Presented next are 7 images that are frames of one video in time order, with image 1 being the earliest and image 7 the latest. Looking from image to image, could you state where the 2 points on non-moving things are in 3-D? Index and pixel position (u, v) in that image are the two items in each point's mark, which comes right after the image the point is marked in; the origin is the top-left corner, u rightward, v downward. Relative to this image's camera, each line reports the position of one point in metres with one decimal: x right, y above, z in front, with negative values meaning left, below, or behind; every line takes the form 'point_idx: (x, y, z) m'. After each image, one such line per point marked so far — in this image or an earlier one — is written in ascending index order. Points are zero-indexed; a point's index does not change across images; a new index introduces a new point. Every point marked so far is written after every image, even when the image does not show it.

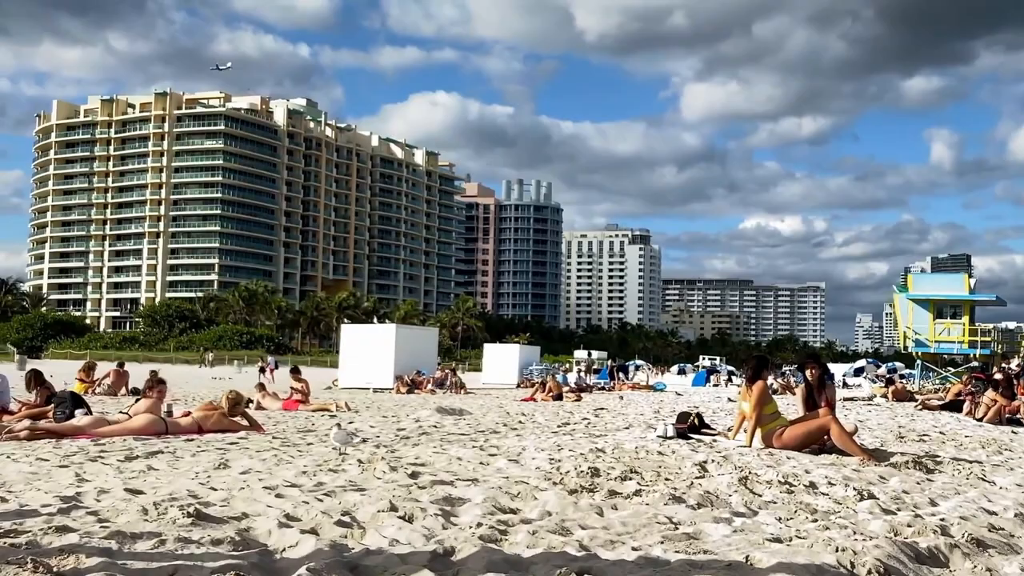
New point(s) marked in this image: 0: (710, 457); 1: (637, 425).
0: (+1.2, -1.0, +6.8) m
1: (+1.1, -1.2, +9.5) m
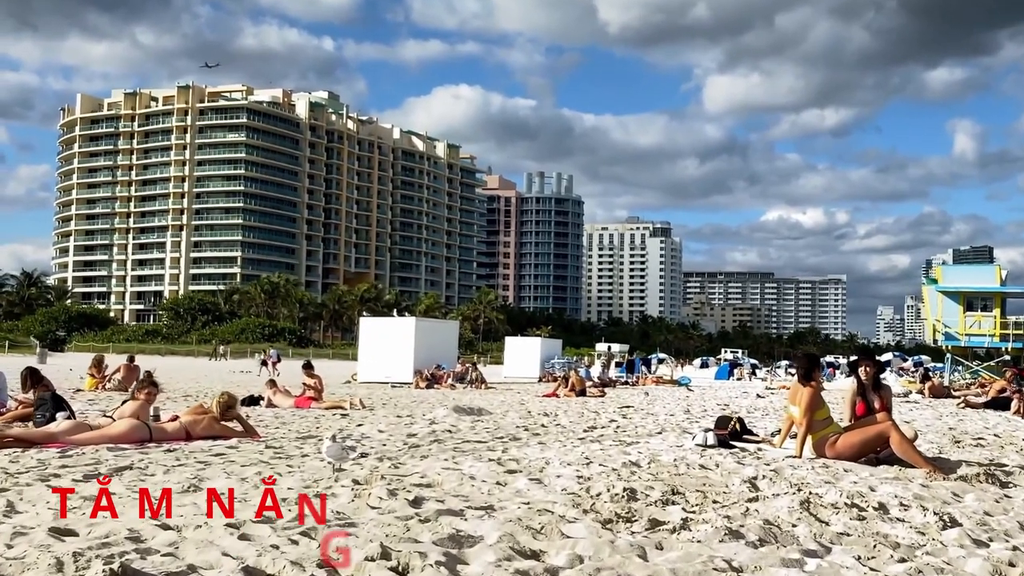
0: (+1.3, -1.0, +5.9) m
1: (+1.2, -1.1, +8.7) m
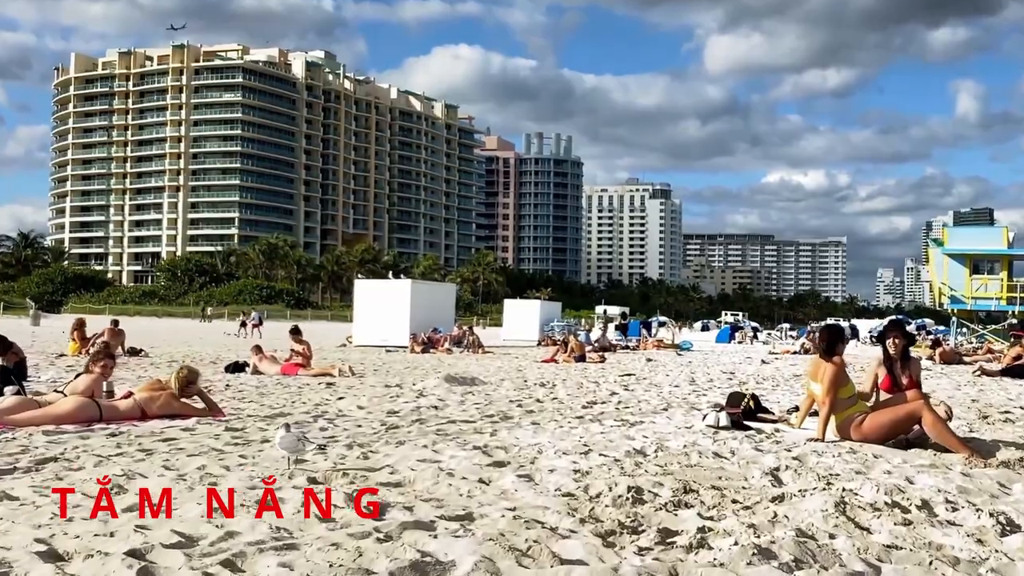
0: (+1.3, -0.8, +5.2) m
1: (+1.2, -0.8, +8.0) m
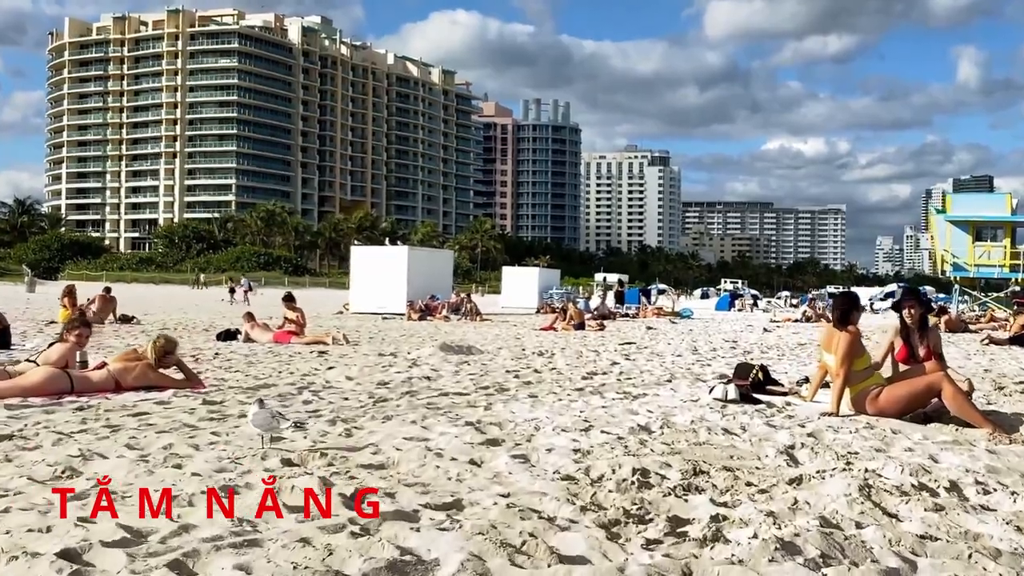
0: (+1.2, -0.7, +4.9) m
1: (+1.2, -0.6, +7.6) m
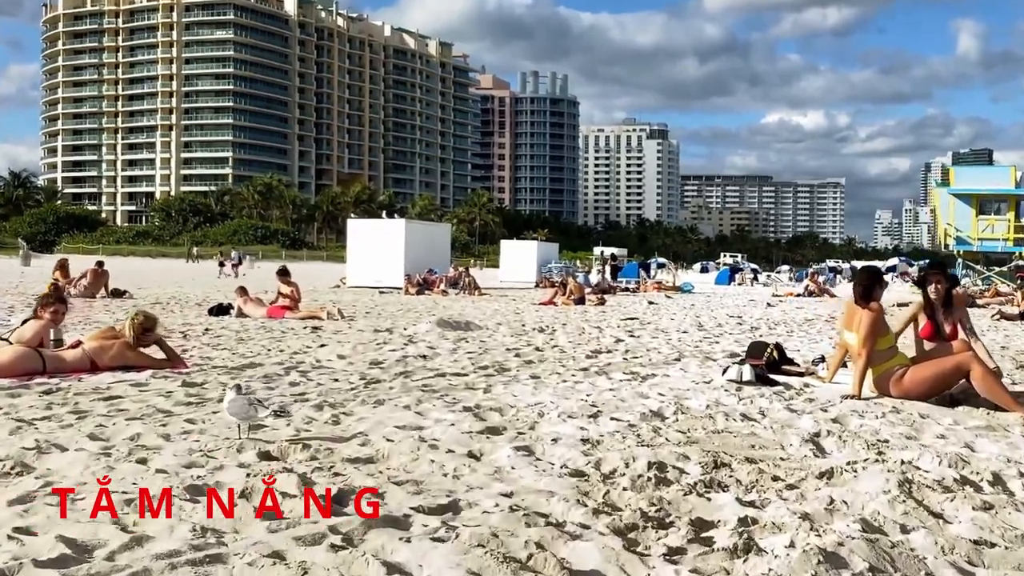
0: (+1.3, -0.6, +4.5) m
1: (+1.2, -0.4, +7.2) m
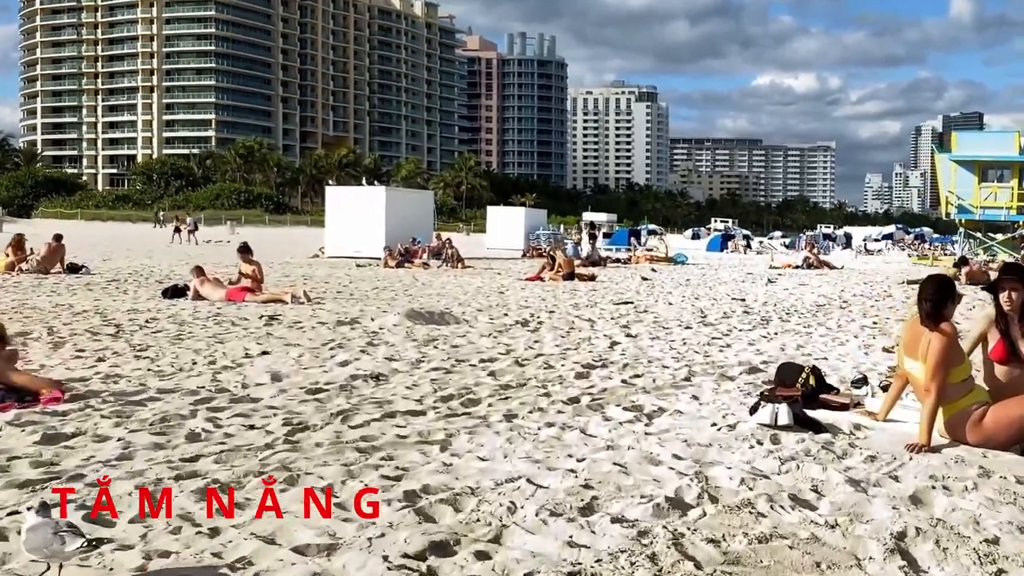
0: (+1.1, -0.7, +3.2) m
1: (+1.0, -0.5, +6.0) m
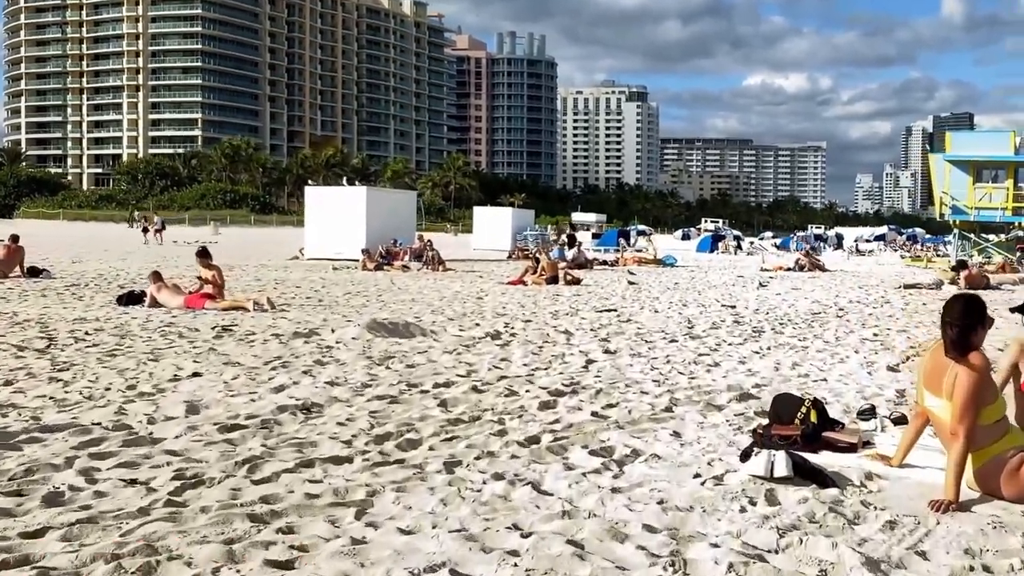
0: (+1.0, -0.7, +2.5) m
1: (+0.8, -0.5, +5.2) m
